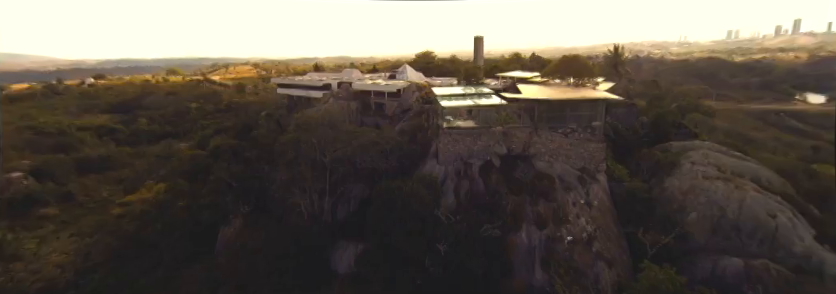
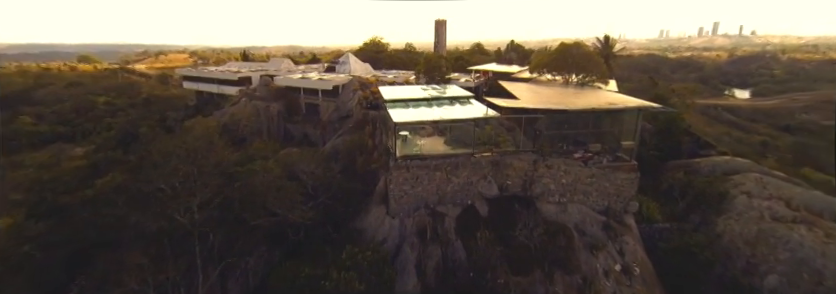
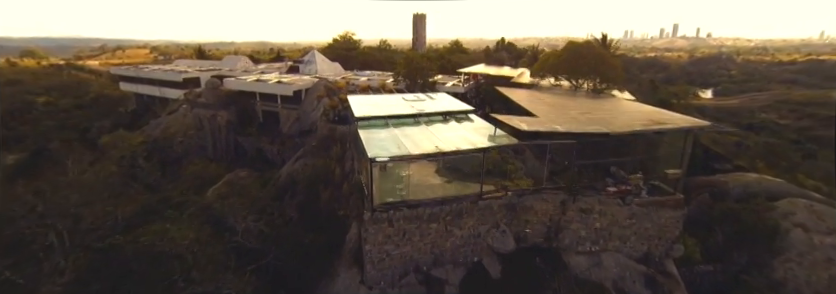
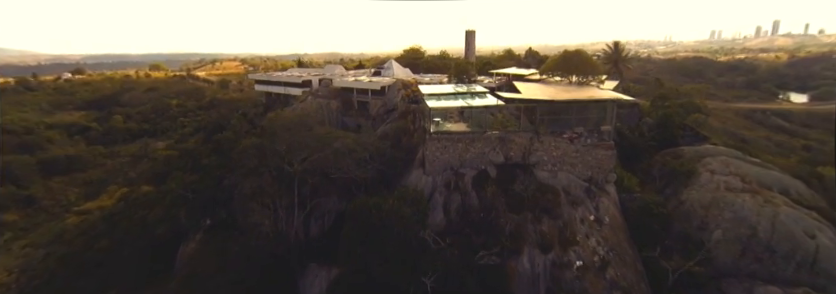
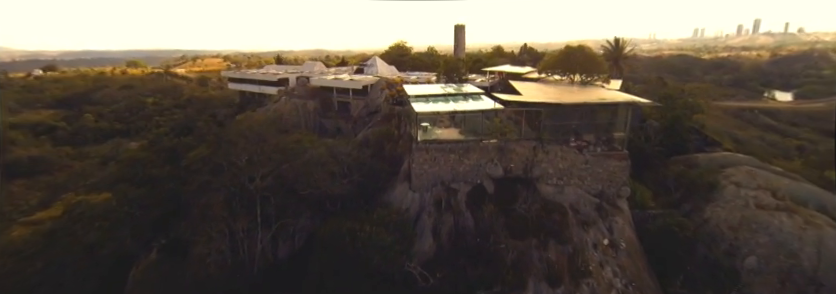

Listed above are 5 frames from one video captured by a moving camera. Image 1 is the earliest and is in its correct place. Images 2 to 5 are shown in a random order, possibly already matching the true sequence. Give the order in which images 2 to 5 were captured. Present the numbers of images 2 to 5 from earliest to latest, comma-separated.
4, 5, 2, 3
